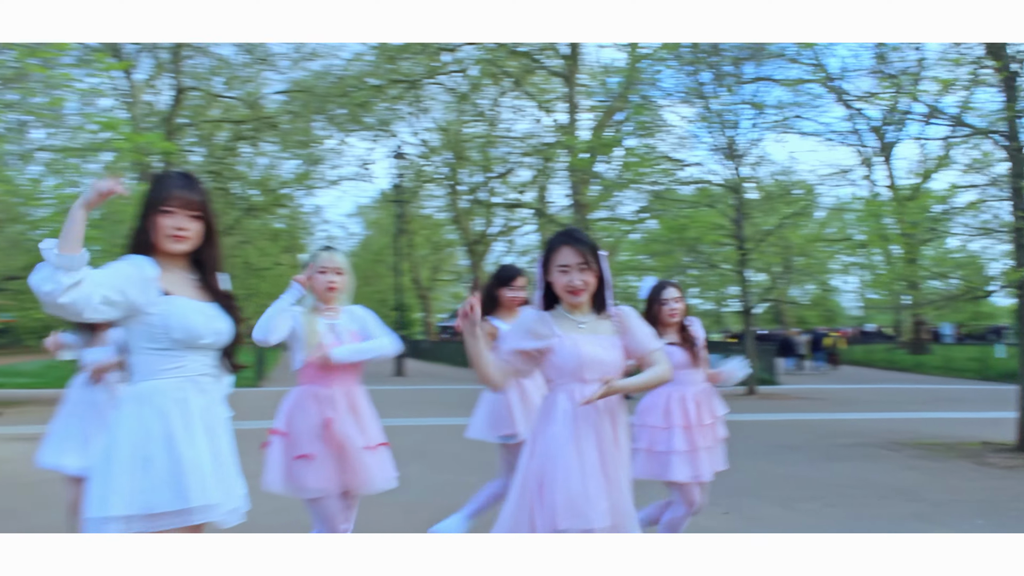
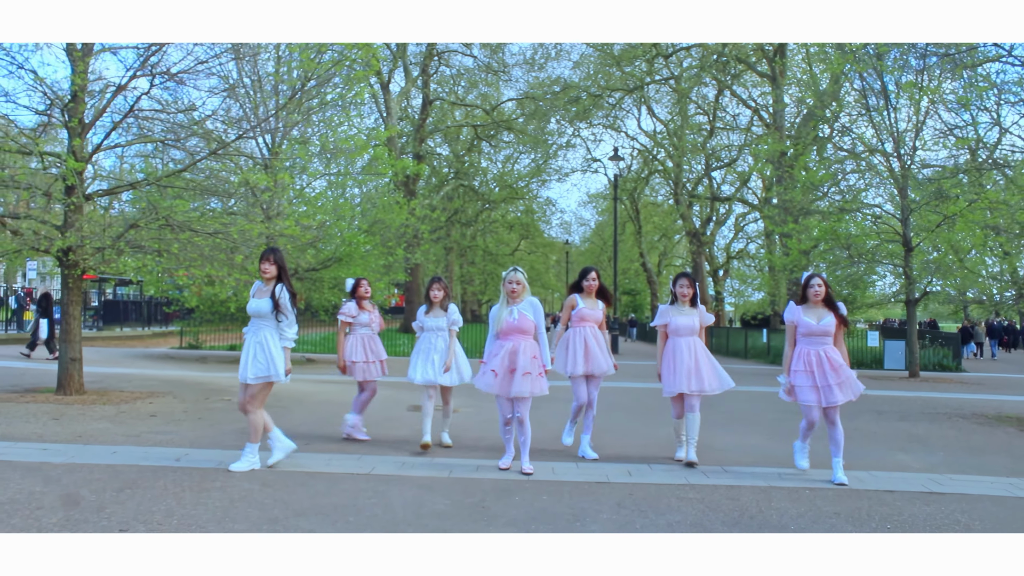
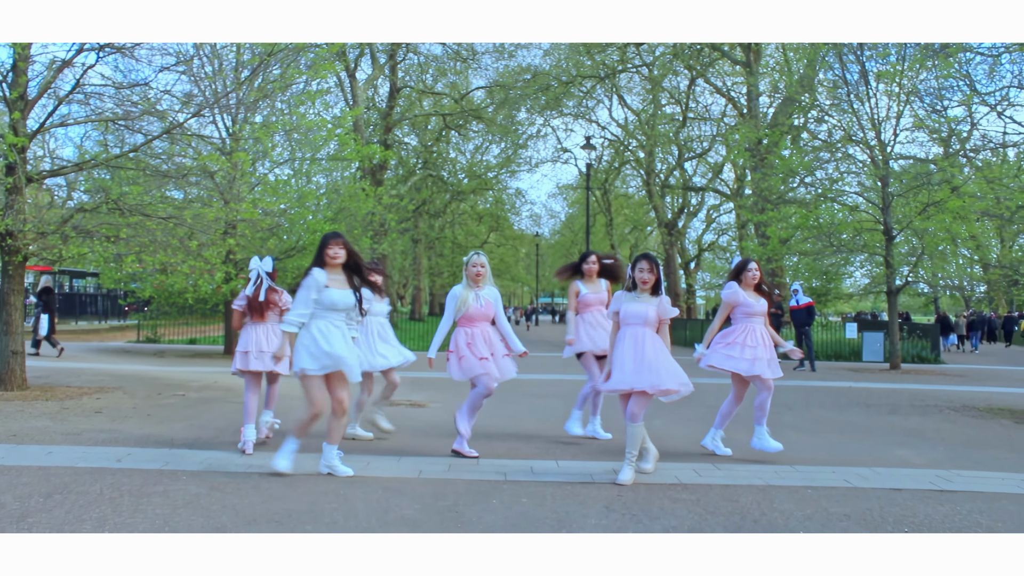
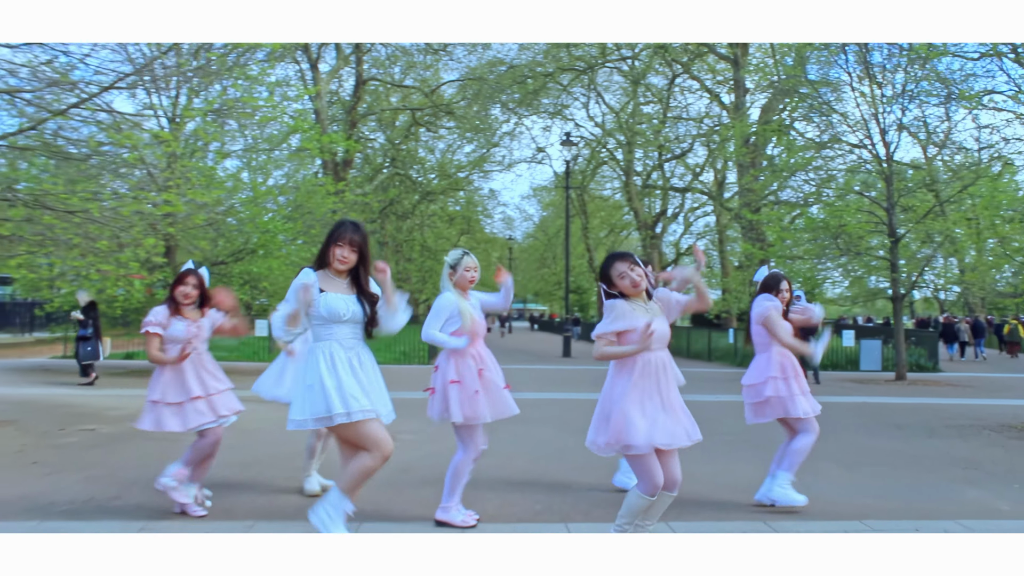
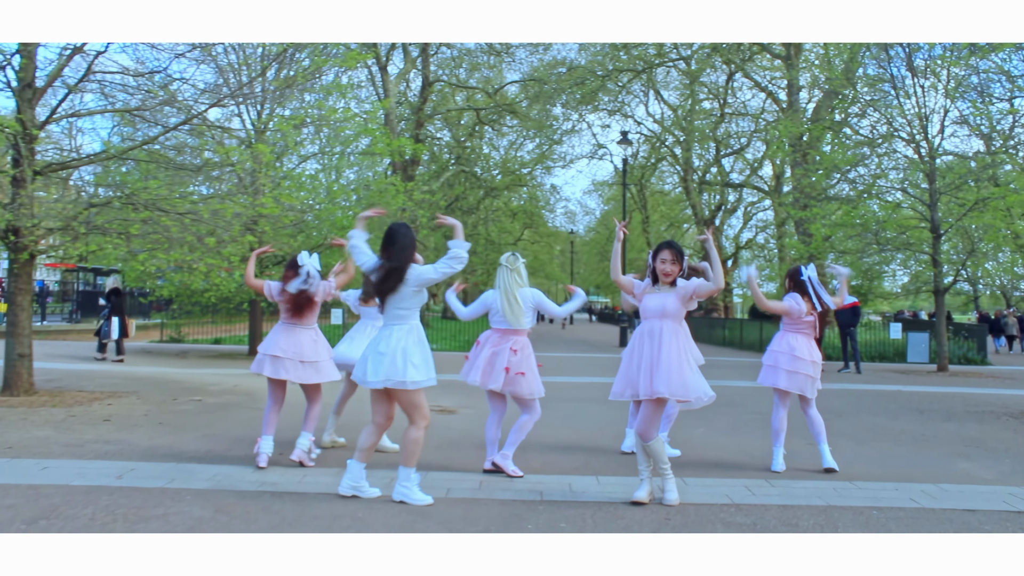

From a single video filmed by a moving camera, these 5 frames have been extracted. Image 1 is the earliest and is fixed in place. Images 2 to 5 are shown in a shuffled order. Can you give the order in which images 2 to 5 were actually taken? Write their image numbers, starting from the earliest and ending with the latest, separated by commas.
4, 5, 3, 2
